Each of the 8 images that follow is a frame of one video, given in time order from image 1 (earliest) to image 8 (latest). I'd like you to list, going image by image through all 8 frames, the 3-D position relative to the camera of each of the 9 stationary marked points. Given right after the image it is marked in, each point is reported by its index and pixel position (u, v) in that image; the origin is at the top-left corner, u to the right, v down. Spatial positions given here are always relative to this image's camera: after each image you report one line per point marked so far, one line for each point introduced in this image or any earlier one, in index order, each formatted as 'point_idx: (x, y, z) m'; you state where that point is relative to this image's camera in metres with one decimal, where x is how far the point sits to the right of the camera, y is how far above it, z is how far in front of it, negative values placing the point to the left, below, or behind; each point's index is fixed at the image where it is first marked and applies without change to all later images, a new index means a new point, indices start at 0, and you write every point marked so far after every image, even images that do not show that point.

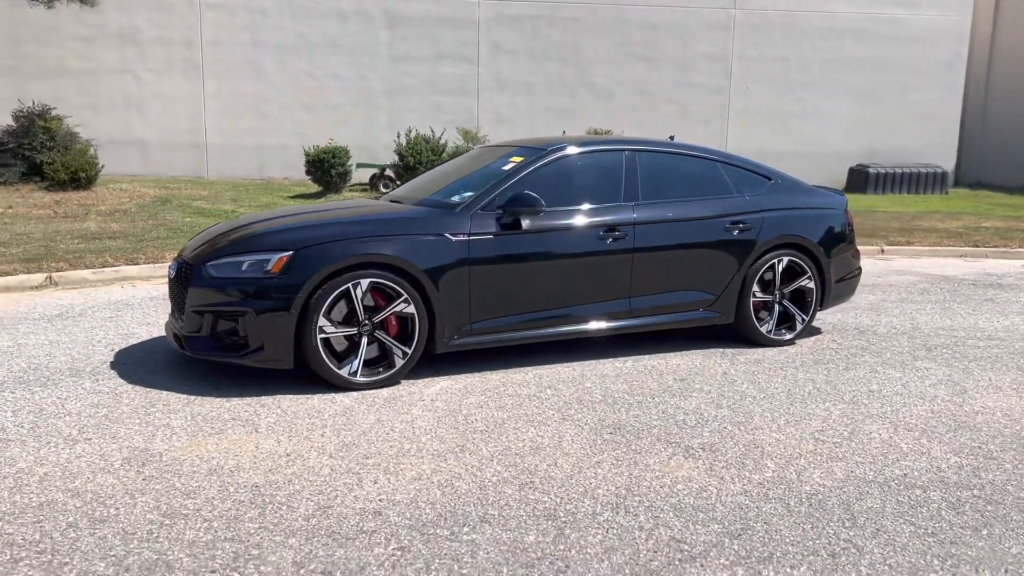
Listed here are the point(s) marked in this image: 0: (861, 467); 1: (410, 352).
0: (+1.6, -0.8, +4.1) m
1: (-0.6, -0.4, +5.3) m
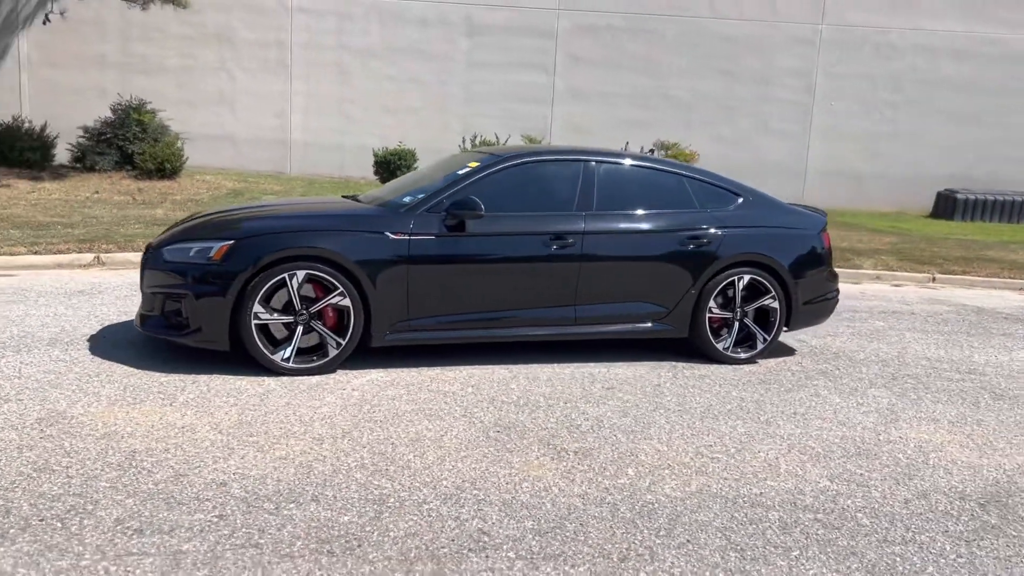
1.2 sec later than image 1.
0: (+1.0, -0.9, +4.1) m
1: (-1.1, -0.4, +5.6) m
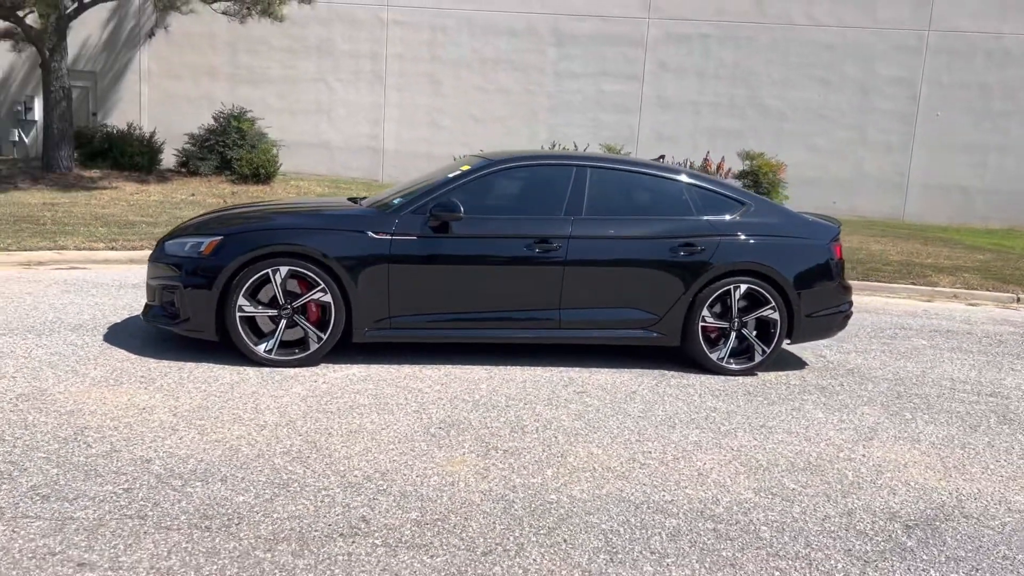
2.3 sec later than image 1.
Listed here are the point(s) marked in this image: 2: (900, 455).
0: (+0.6, -0.9, +4.0) m
1: (-1.2, -0.3, +5.8) m
2: (+2.1, -0.9, +4.8) m
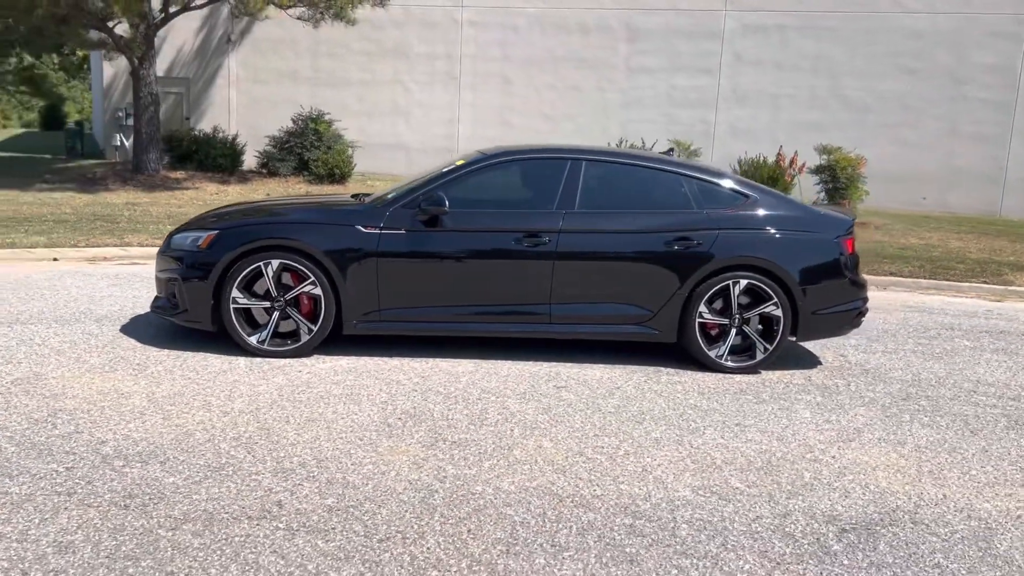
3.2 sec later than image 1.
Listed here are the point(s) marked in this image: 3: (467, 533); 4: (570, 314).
0: (+0.3, -0.9, +4.0) m
1: (-1.3, -0.3, +5.9) m
2: (+1.9, -0.9, +4.5) m
3: (-0.2, -0.9, +3.4) m
4: (+0.4, -0.2, +6.1) m
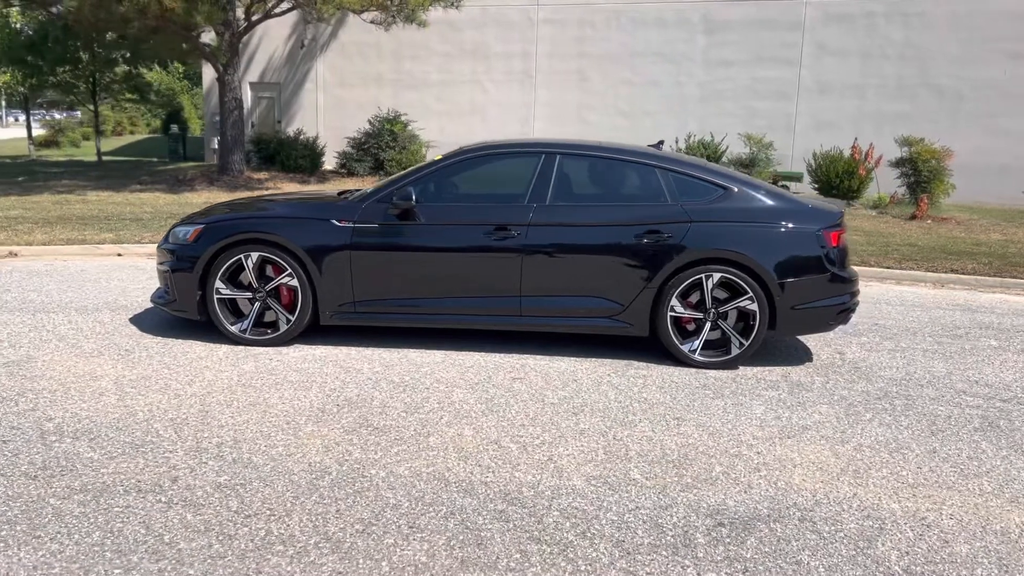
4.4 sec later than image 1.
0: (-0.2, -0.8, +4.0) m
1: (-1.6, -0.2, +6.2) m
2: (+1.5, -0.8, +4.4) m
3: (-0.7, -0.9, +3.5) m
4: (+0.2, -0.1, +6.1) m
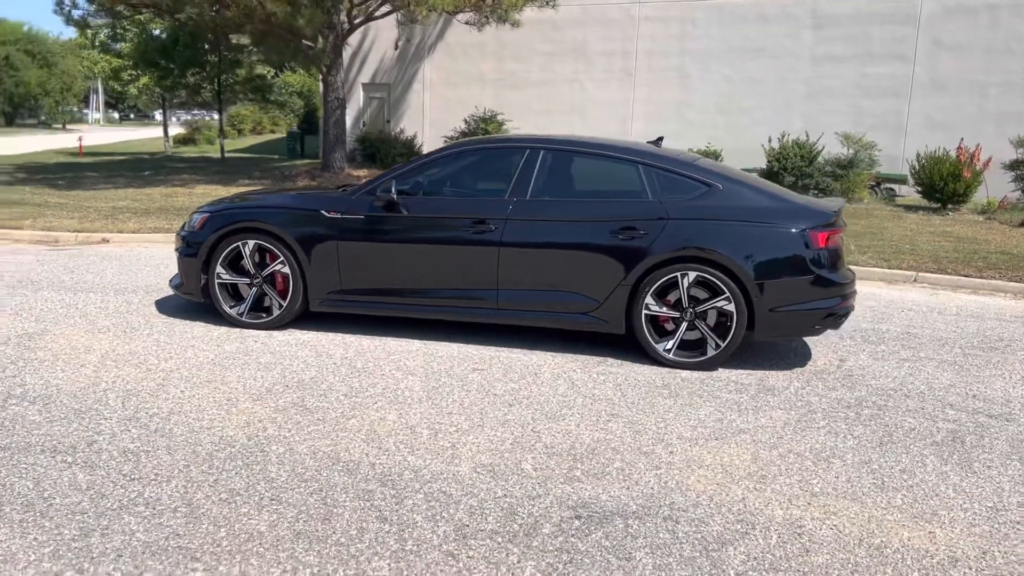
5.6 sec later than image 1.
0: (-0.7, -0.8, +4.1) m
1: (-1.7, -0.1, +6.5) m
2: (+1.0, -0.8, +4.3) m
3: (-1.3, -0.8, +3.7) m
4: (0.0, -0.1, +6.2) m
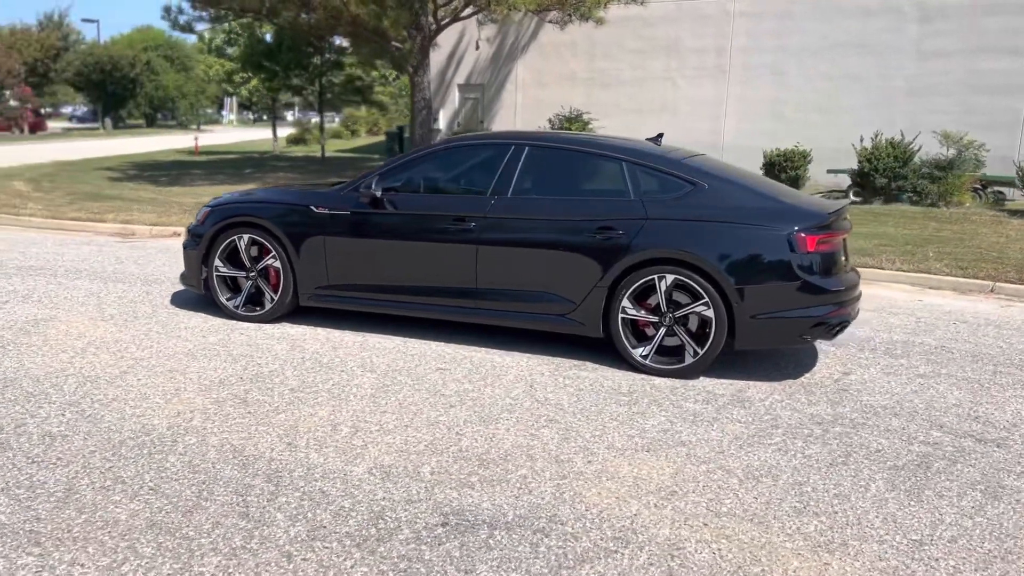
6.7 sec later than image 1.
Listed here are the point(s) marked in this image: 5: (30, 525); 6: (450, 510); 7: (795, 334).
0: (-1.1, -0.7, +4.1) m
1: (-1.8, -0.1, +6.6) m
2: (+0.6, -0.8, +4.0) m
3: (-1.8, -0.8, +3.8) m
4: (-0.1, -0.1, +6.1) m
5: (-1.8, -0.9, +3.2) m
6: (-0.2, -0.9, +3.5) m
7: (+1.8, -0.3, +5.5) m
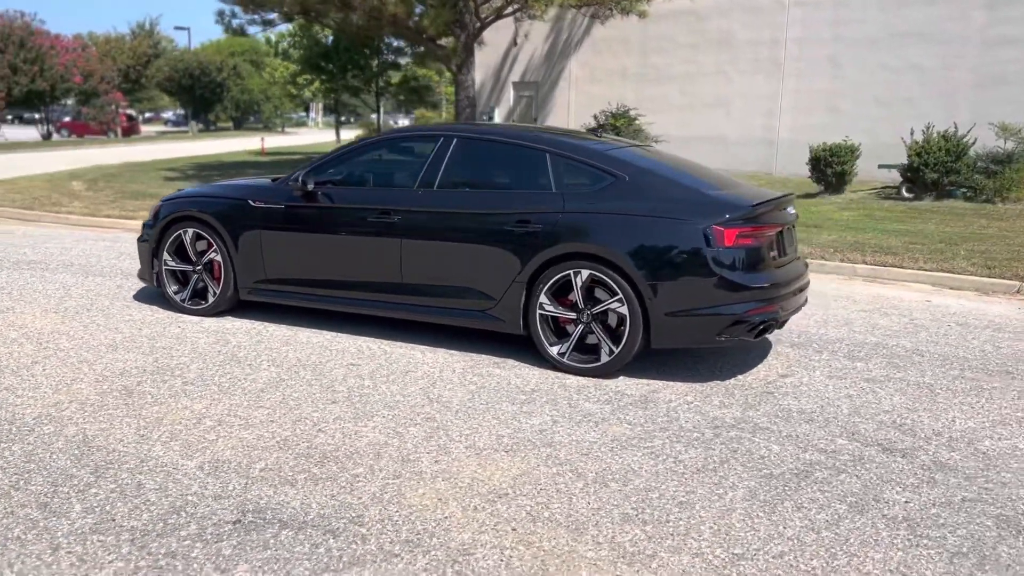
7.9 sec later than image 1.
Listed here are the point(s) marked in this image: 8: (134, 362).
0: (-1.8, -0.7, +4.1) m
1: (-2.2, 0.0, +6.6) m
2: (-0.1, -0.8, +3.9) m
3: (-2.5, -0.7, +3.8) m
4: (-0.6, 0.0, +6.0) m
5: (-2.6, -0.8, +3.3) m
6: (-1.0, -0.9, +3.4) m
7: (+1.2, -0.3, +5.2) m
8: (-2.3, -0.5, +5.4) m
